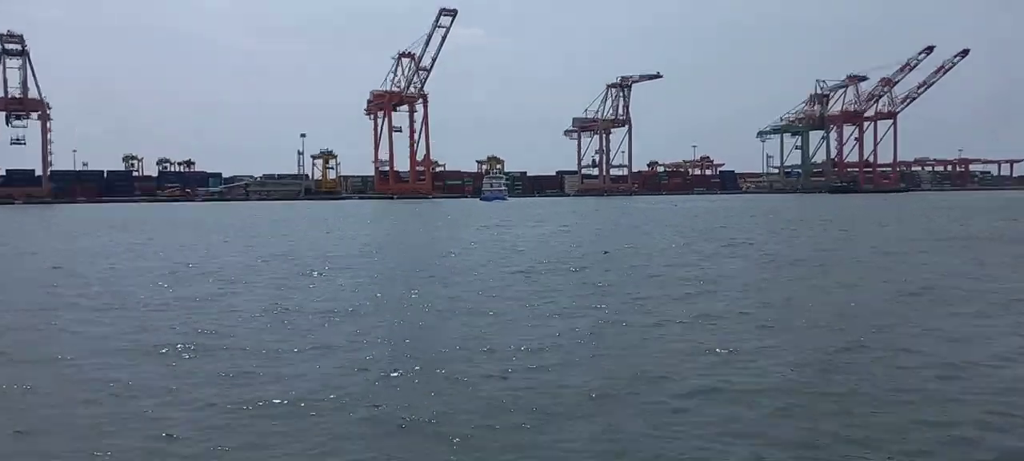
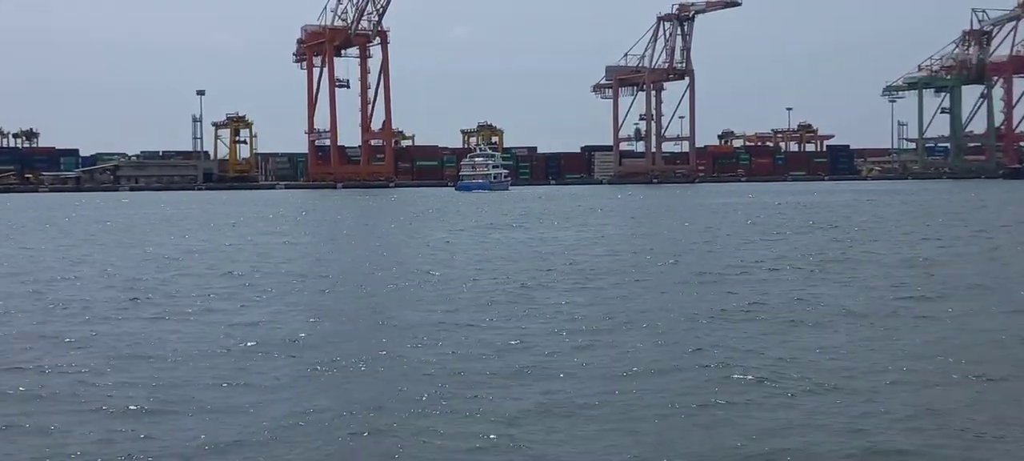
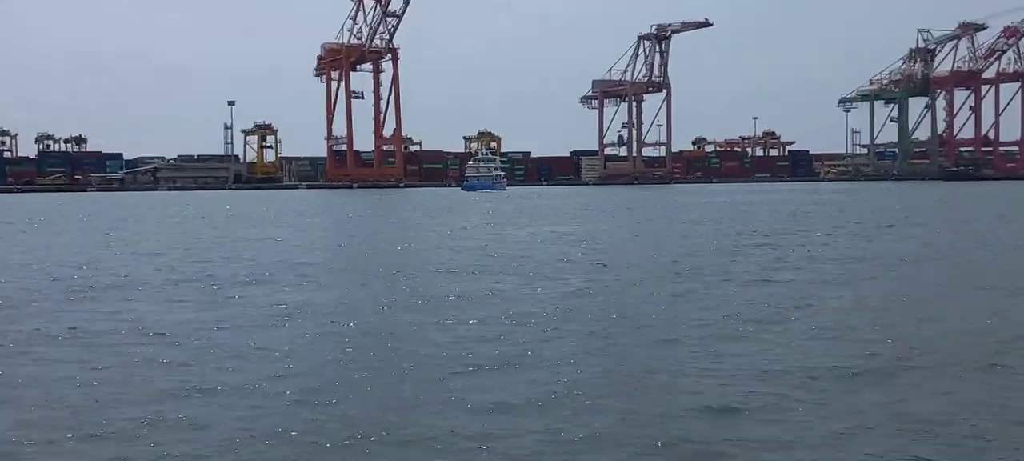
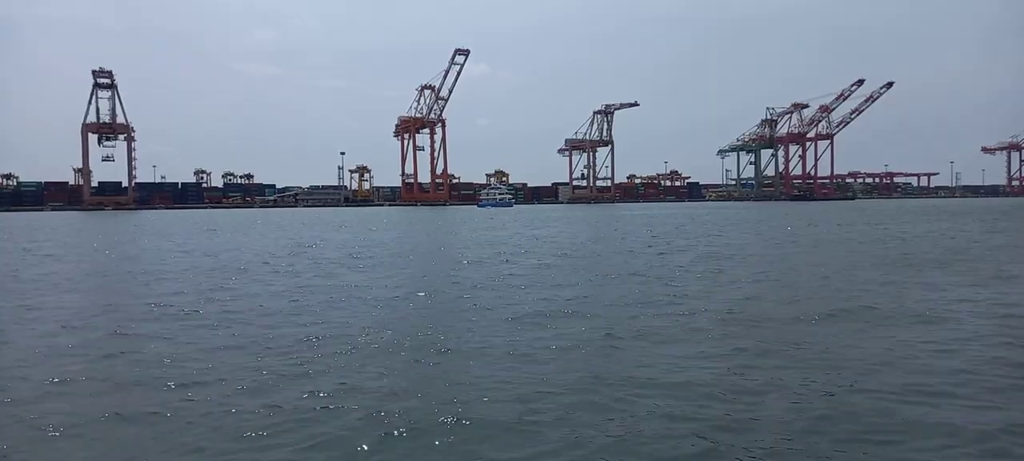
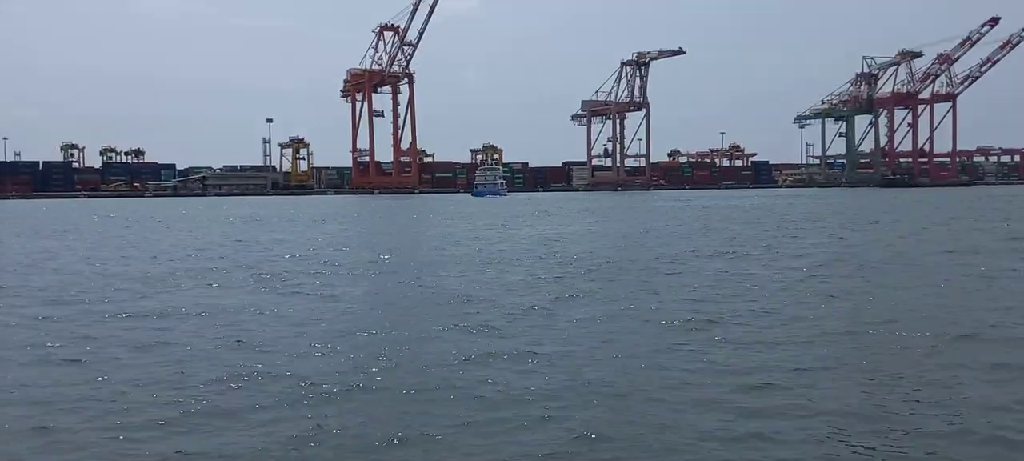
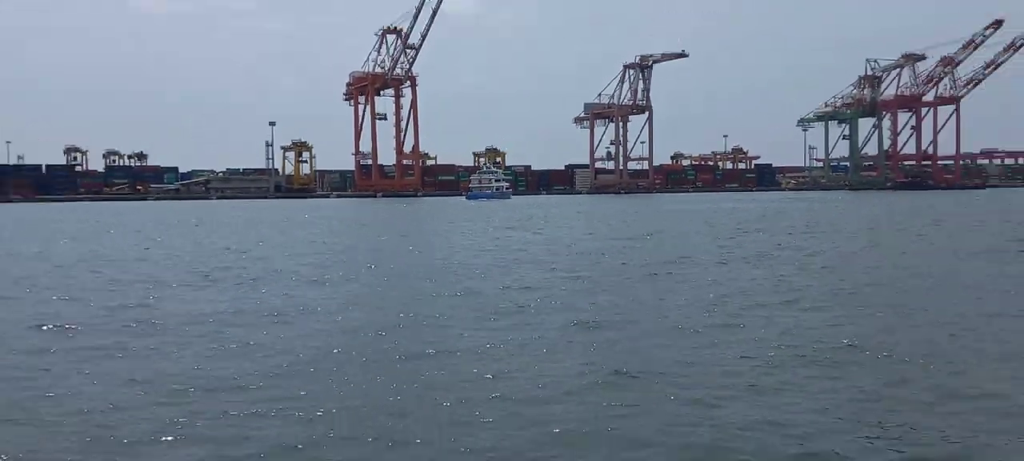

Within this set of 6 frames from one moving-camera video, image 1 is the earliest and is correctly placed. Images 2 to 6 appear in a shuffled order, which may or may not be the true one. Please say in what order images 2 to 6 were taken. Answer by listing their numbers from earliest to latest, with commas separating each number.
5, 3, 2, 6, 4
